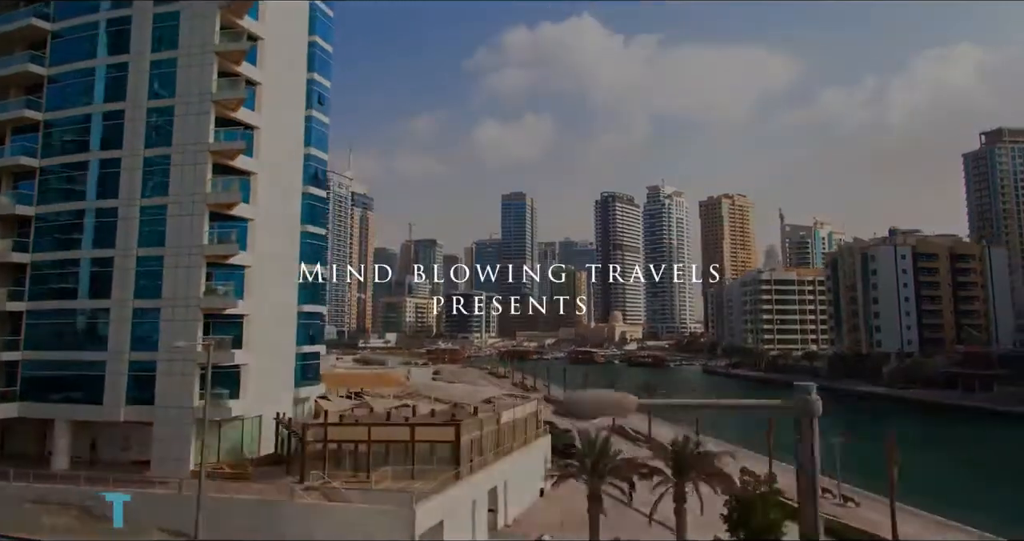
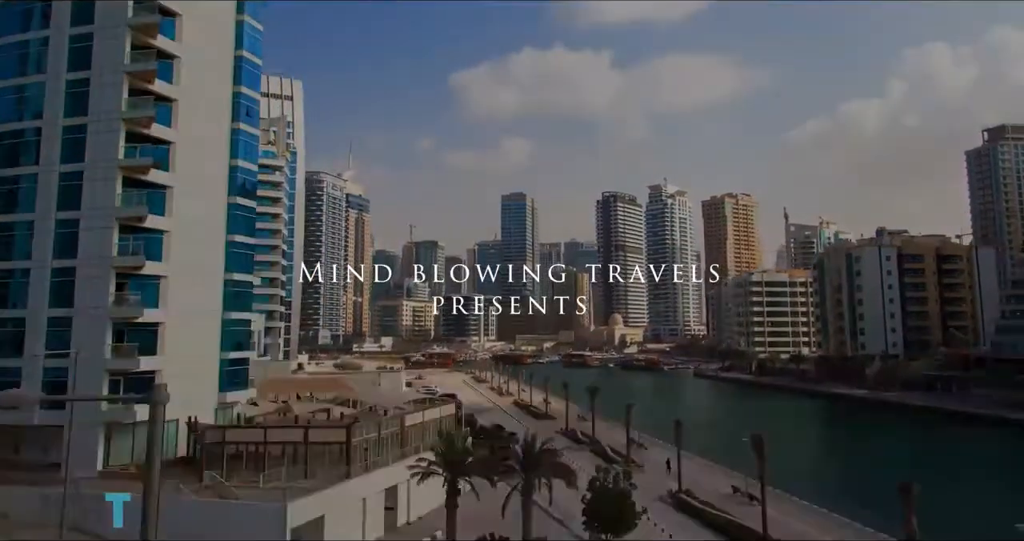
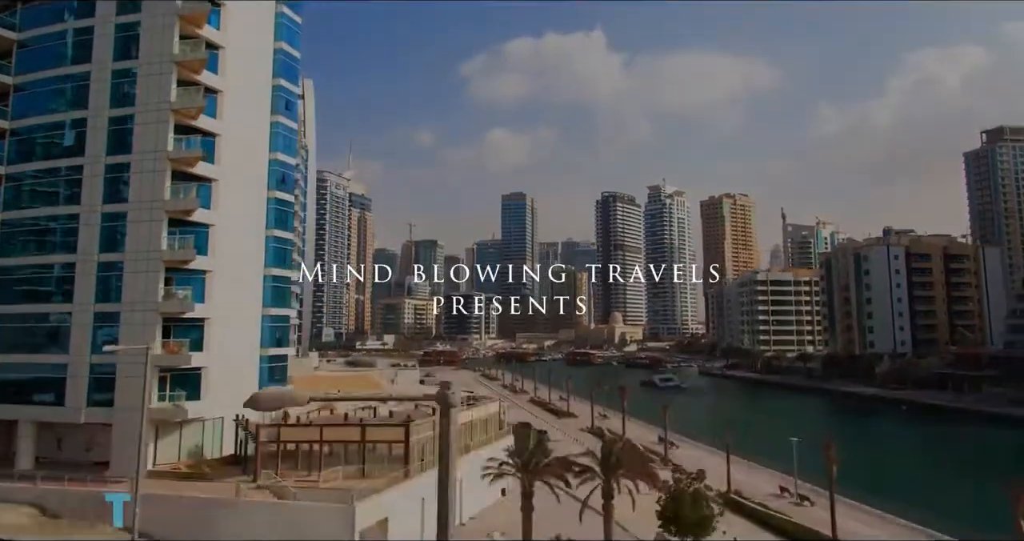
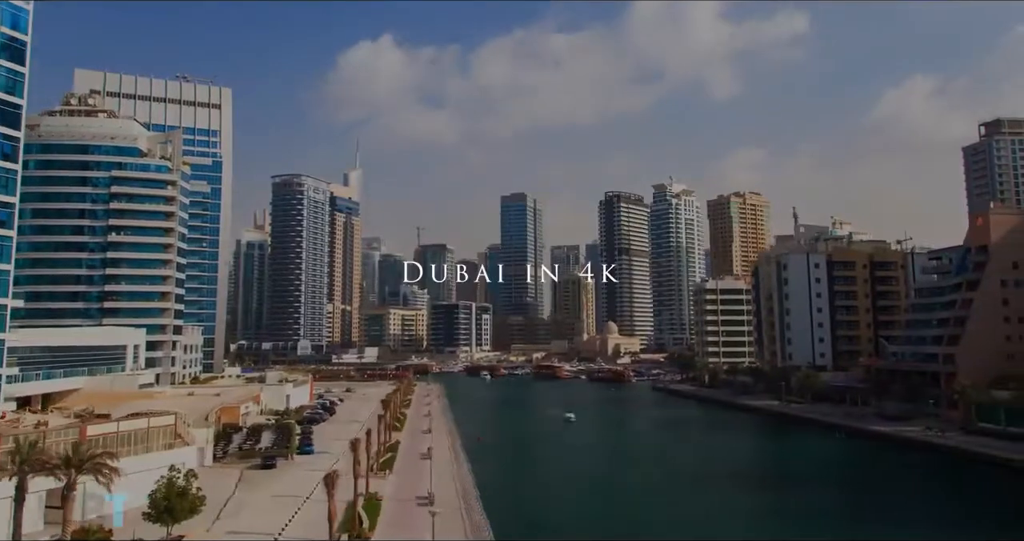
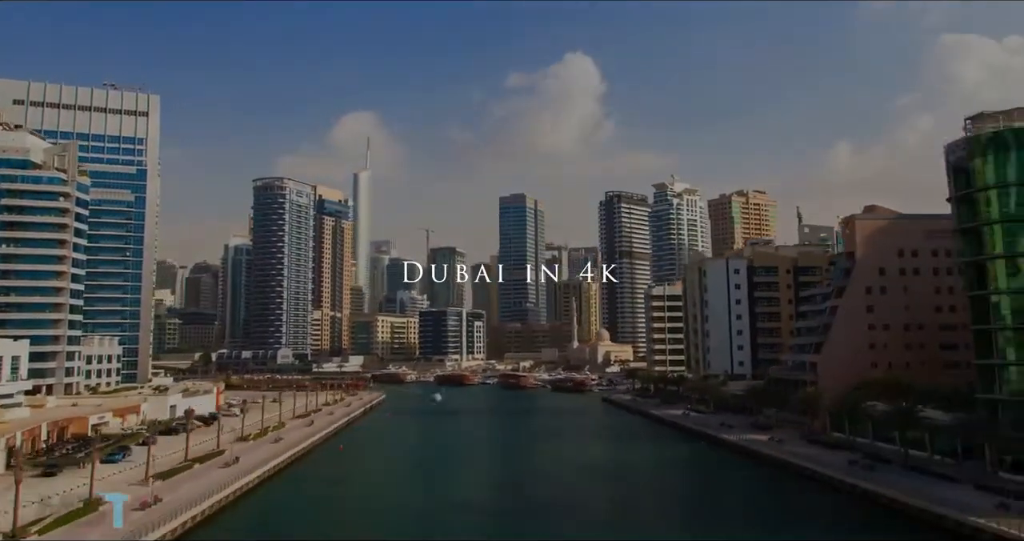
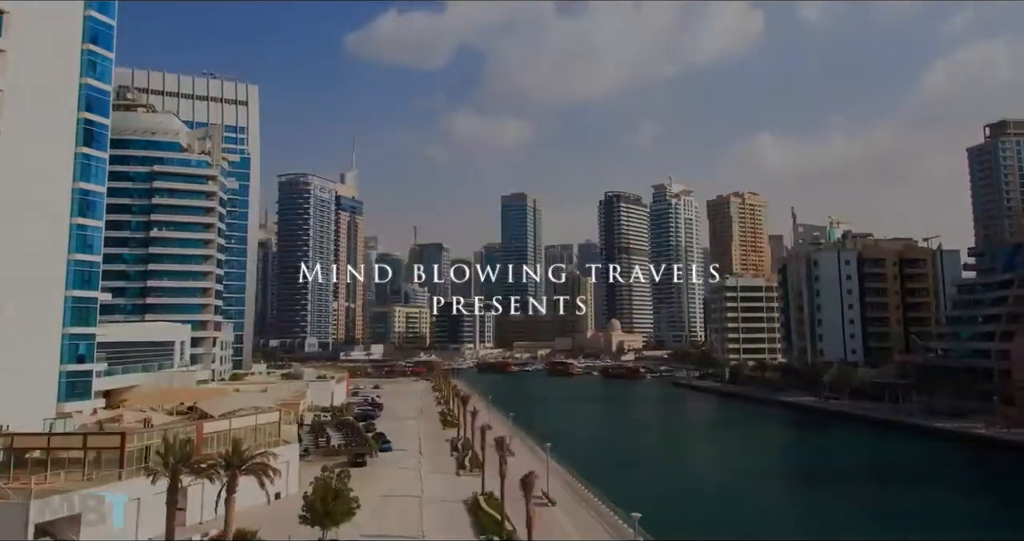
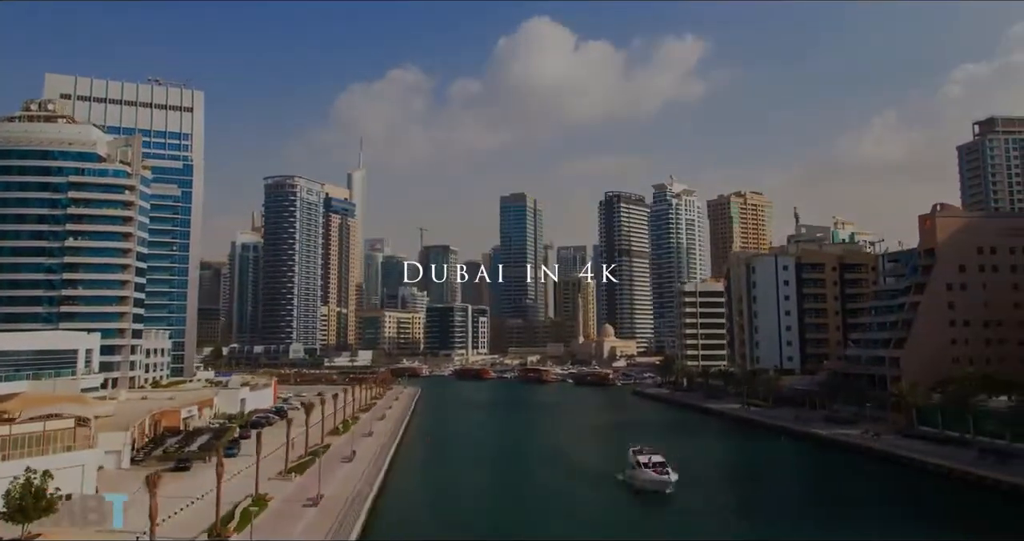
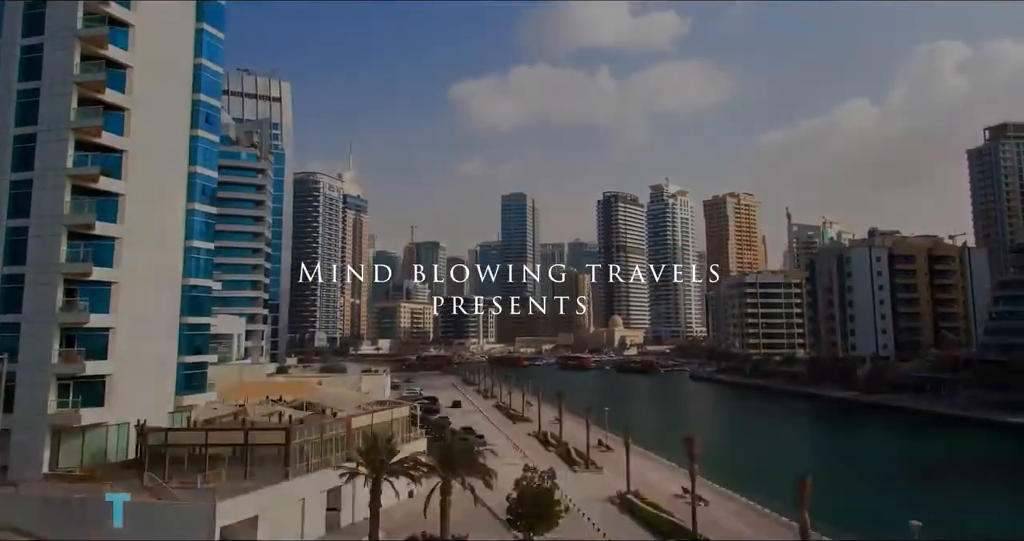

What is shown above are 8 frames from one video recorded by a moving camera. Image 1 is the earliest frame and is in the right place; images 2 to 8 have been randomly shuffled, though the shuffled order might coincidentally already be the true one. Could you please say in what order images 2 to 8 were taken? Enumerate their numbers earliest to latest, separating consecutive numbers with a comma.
3, 2, 8, 6, 4, 7, 5
